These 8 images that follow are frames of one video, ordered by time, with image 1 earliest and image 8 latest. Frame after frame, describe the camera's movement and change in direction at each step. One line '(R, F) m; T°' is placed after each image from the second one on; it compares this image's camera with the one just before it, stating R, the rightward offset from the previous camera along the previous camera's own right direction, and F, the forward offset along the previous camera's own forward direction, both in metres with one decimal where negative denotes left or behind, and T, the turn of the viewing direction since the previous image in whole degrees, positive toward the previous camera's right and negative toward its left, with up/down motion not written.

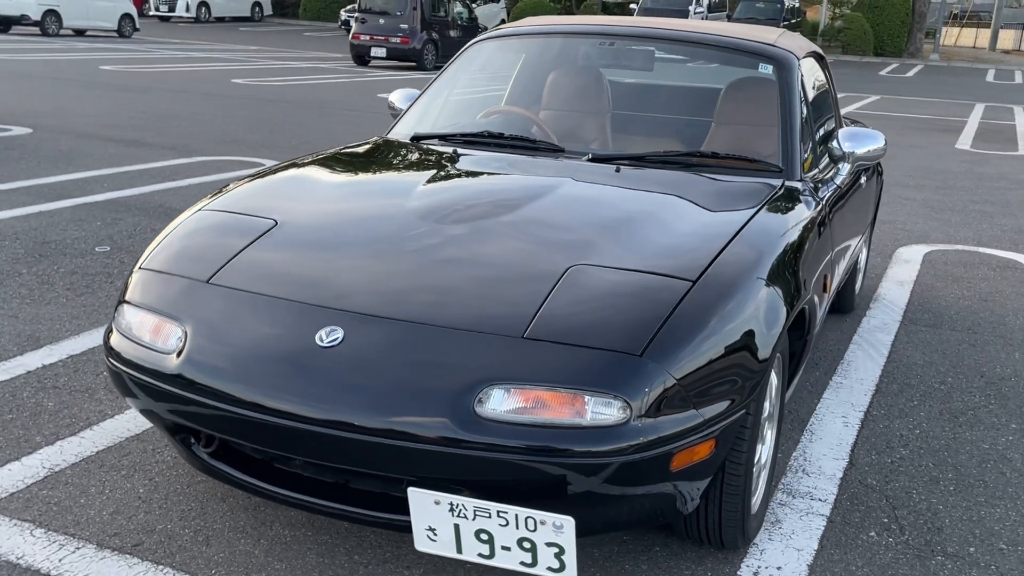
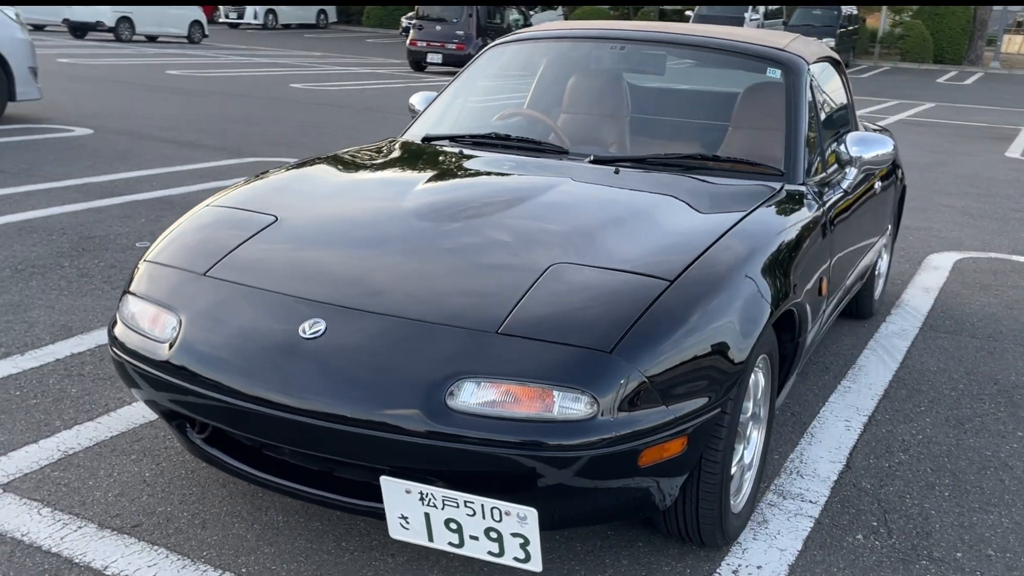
(+0.2, -0.1) m; -3°
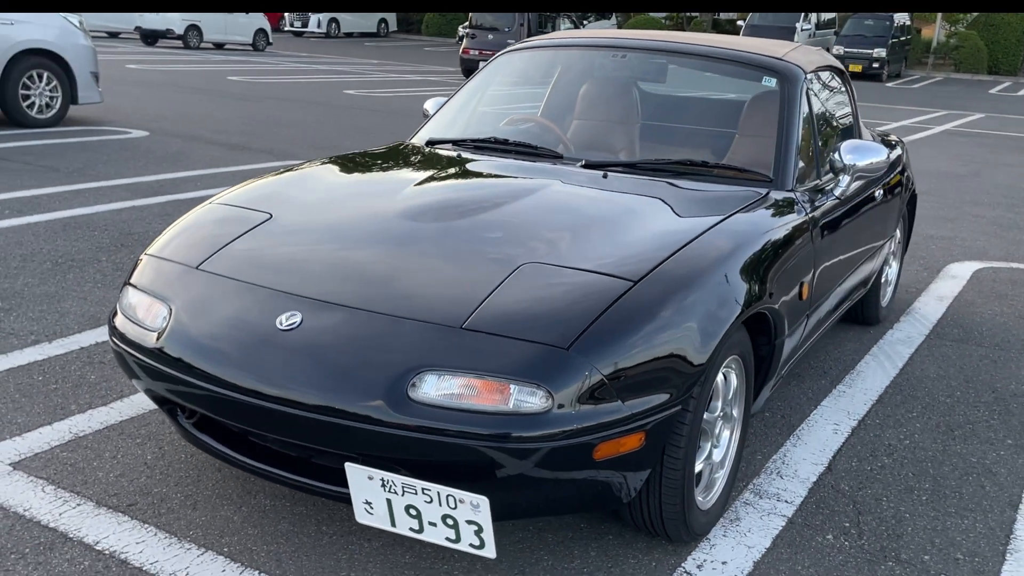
(+0.2, -0.1) m; -3°
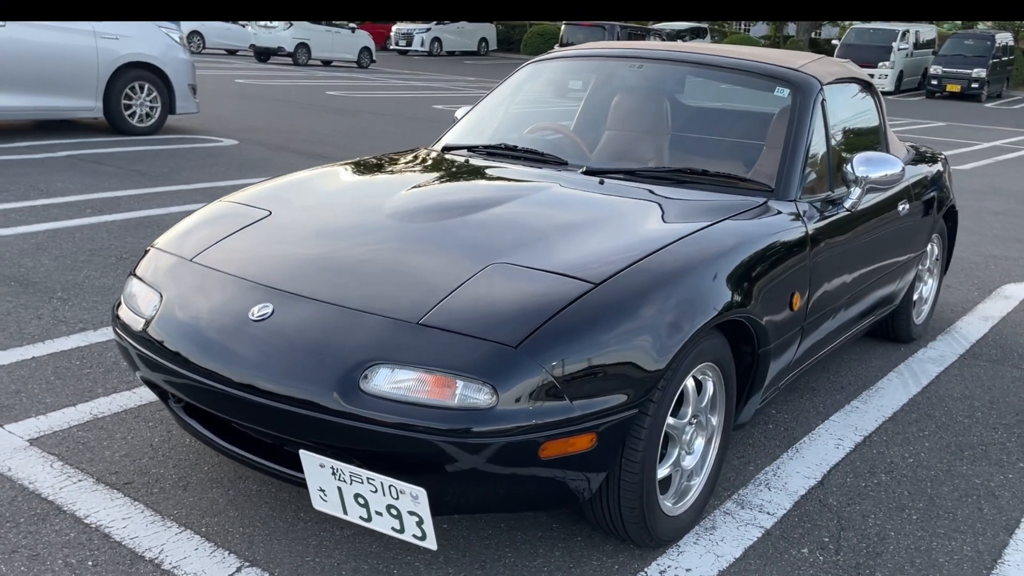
(+0.4, 0.0) m; -6°
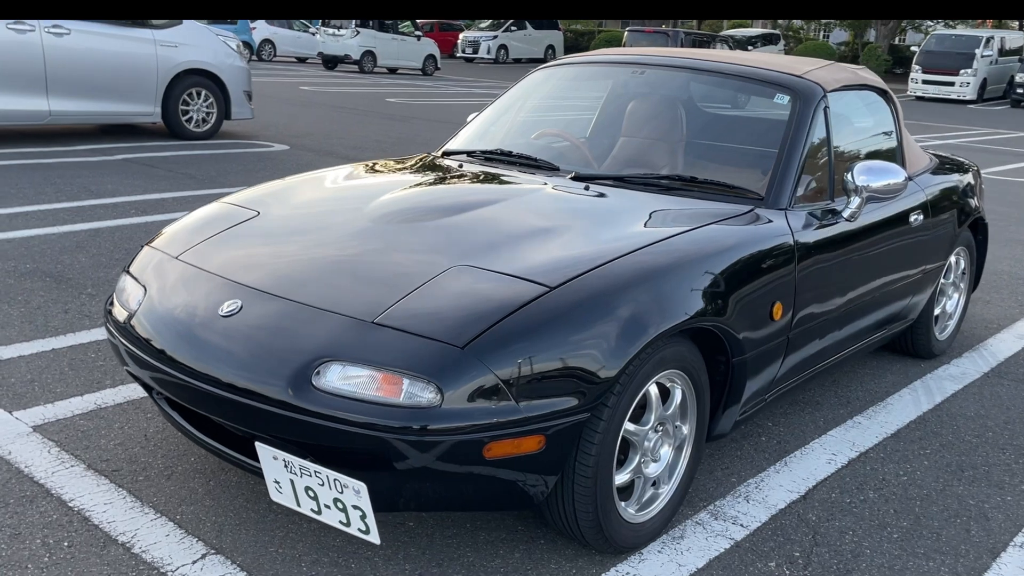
(+0.3, 0.0) m; -5°
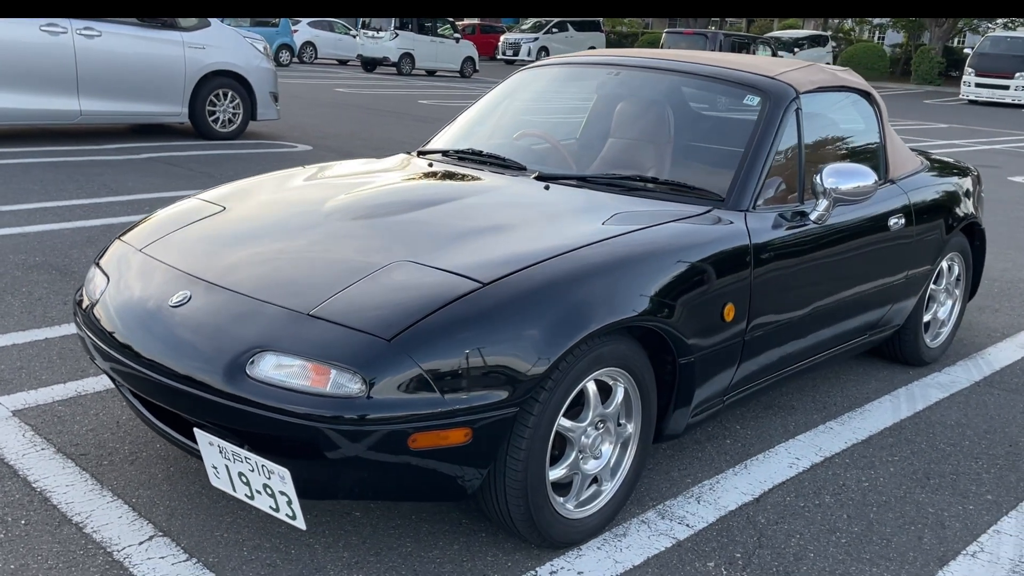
(+0.3, 0.0) m; -3°
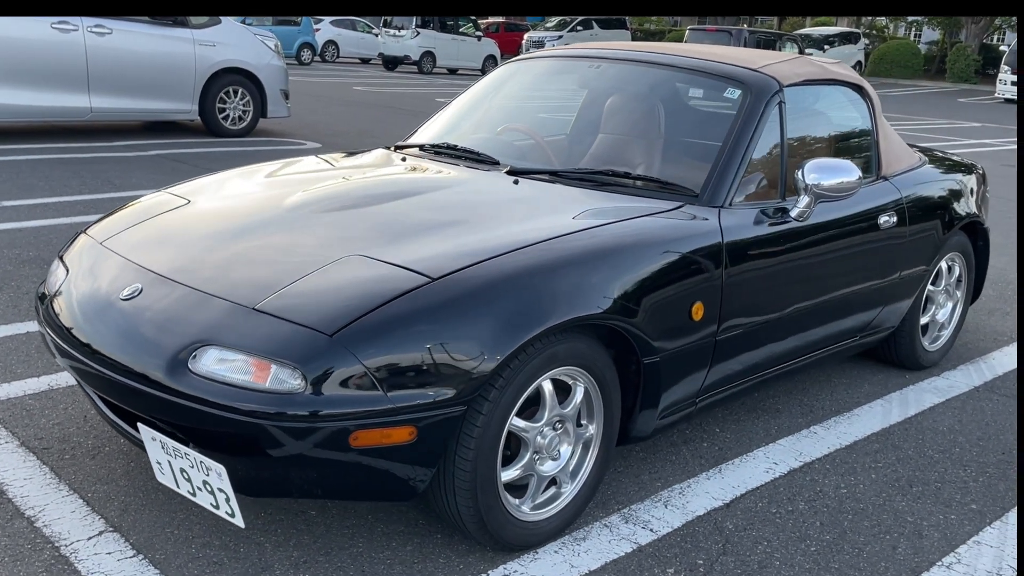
(+0.2, +0.1) m; -2°
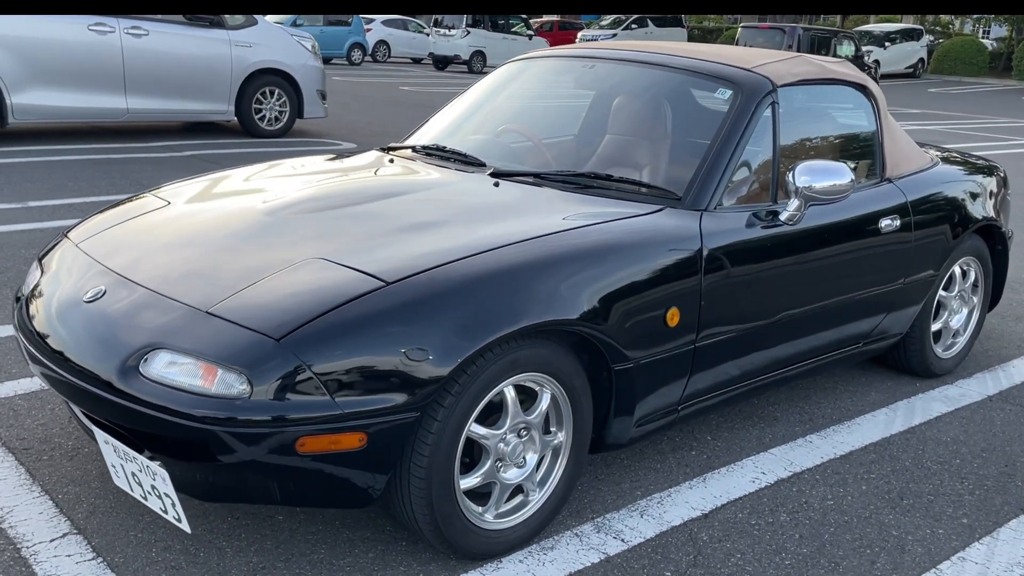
(+0.3, 0.0) m; -4°
